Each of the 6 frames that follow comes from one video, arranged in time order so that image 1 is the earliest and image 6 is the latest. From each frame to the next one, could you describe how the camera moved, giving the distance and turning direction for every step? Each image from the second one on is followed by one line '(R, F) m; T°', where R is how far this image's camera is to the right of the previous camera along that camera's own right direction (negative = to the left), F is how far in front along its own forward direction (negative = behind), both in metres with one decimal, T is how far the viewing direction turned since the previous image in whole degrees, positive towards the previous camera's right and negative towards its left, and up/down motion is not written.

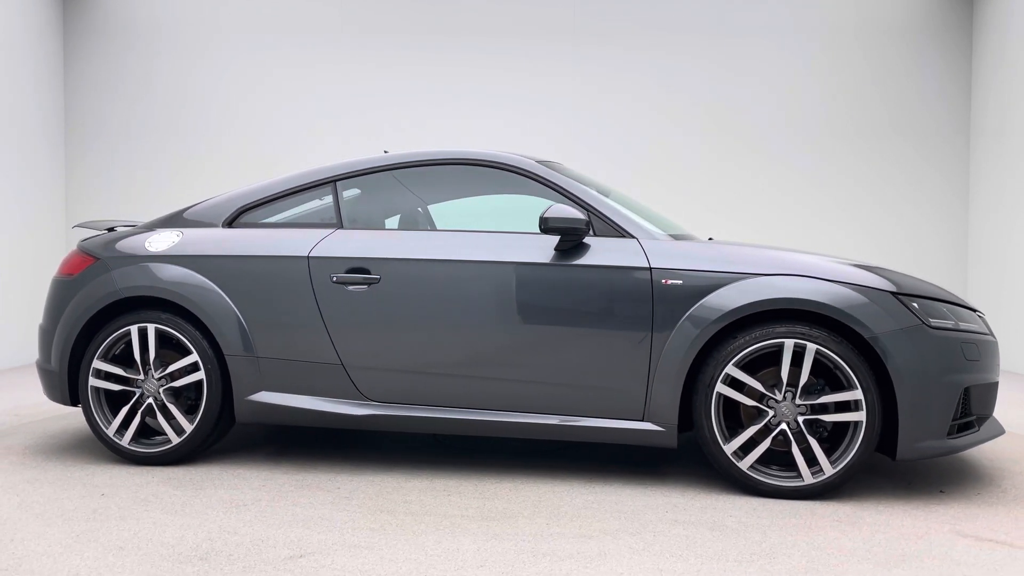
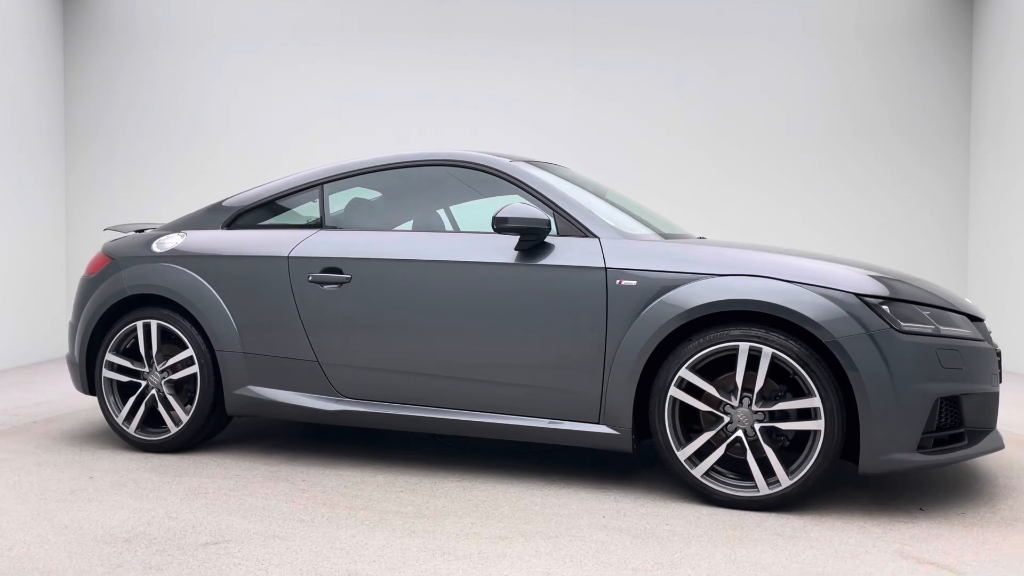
(+0.6, +0.1) m; -8°
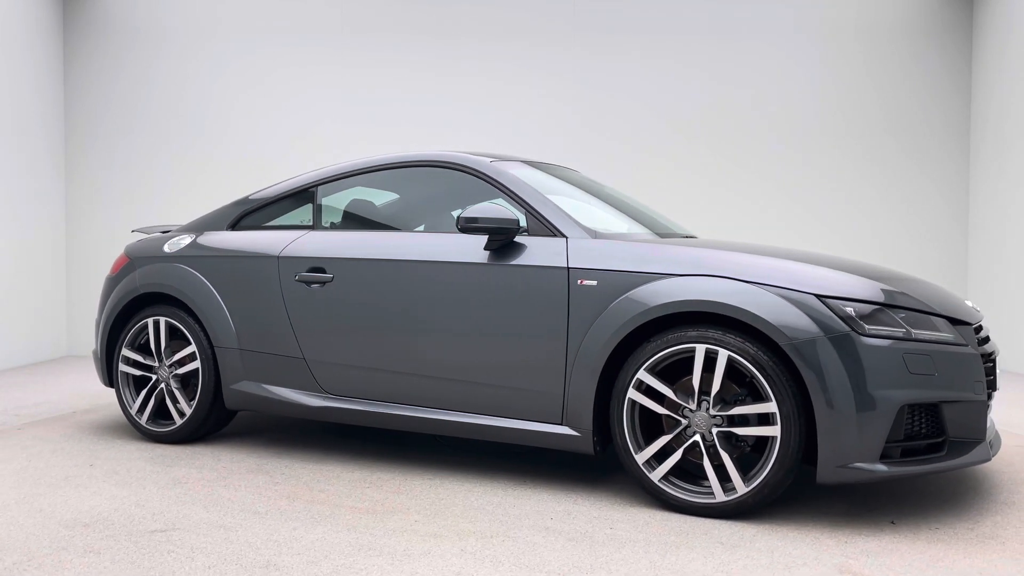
(+0.5, 0.0) m; -7°
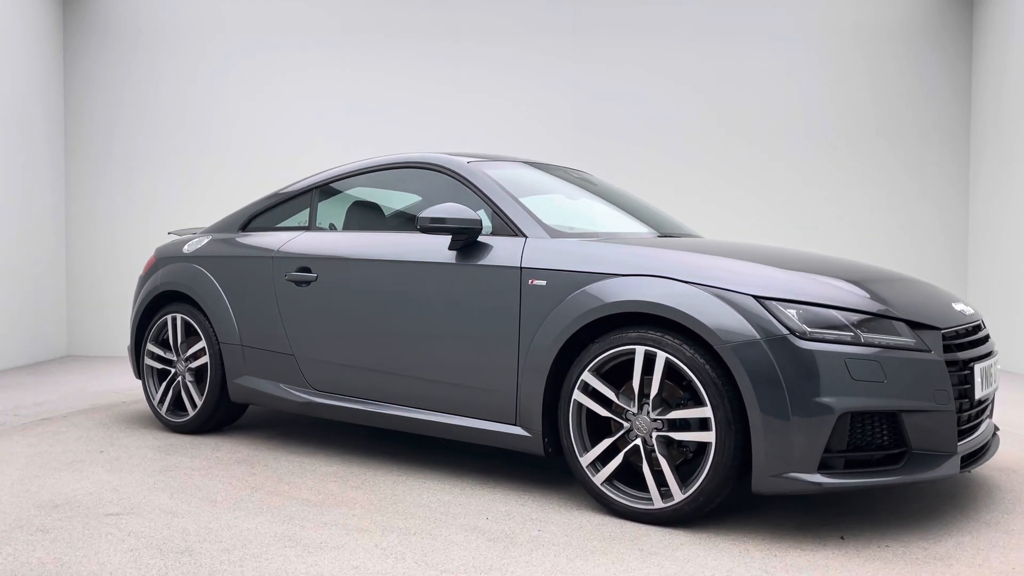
(+0.6, 0.0) m; -8°
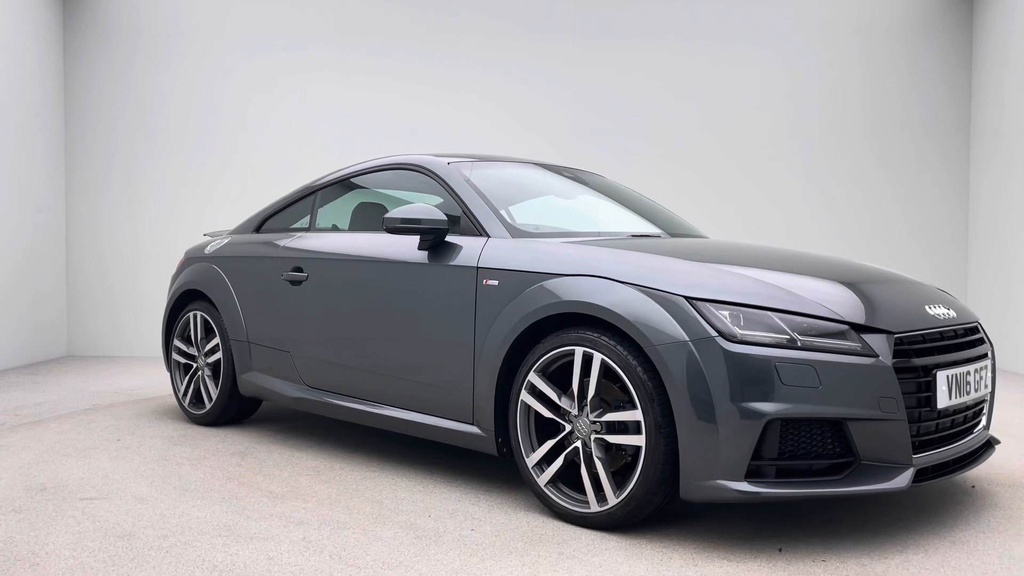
(+0.5, 0.0) m; -7°
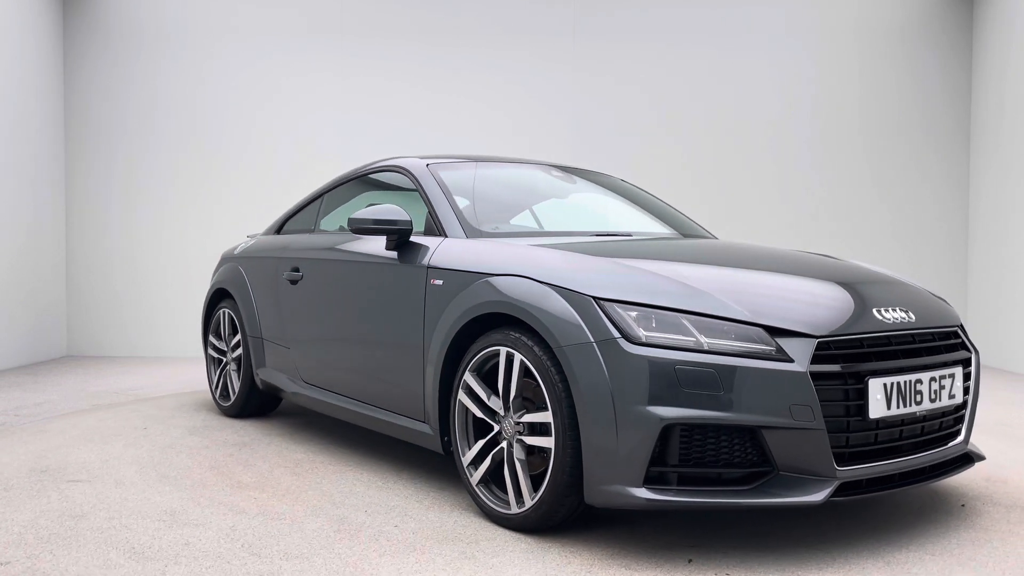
(+0.6, 0.0) m; -9°
